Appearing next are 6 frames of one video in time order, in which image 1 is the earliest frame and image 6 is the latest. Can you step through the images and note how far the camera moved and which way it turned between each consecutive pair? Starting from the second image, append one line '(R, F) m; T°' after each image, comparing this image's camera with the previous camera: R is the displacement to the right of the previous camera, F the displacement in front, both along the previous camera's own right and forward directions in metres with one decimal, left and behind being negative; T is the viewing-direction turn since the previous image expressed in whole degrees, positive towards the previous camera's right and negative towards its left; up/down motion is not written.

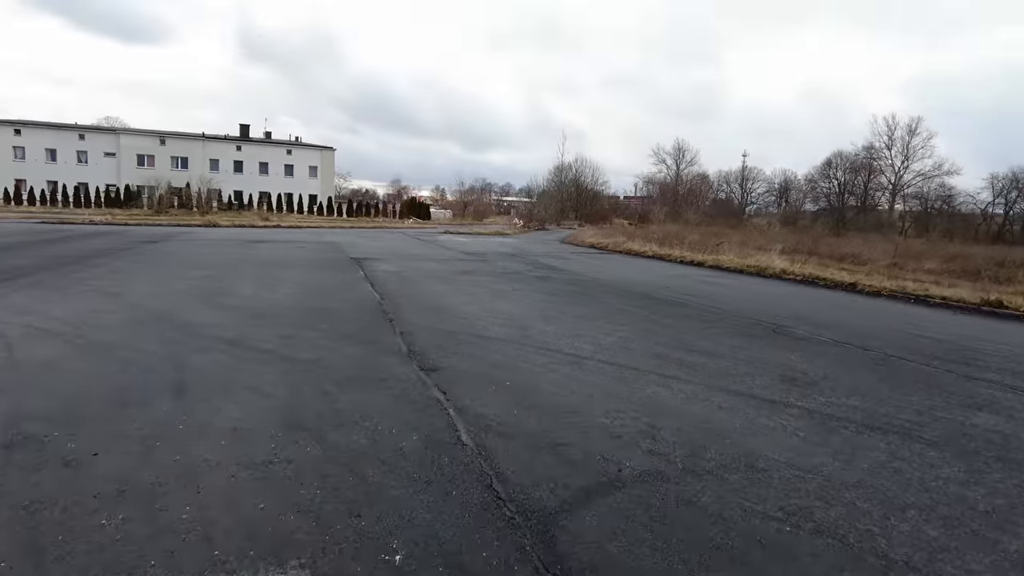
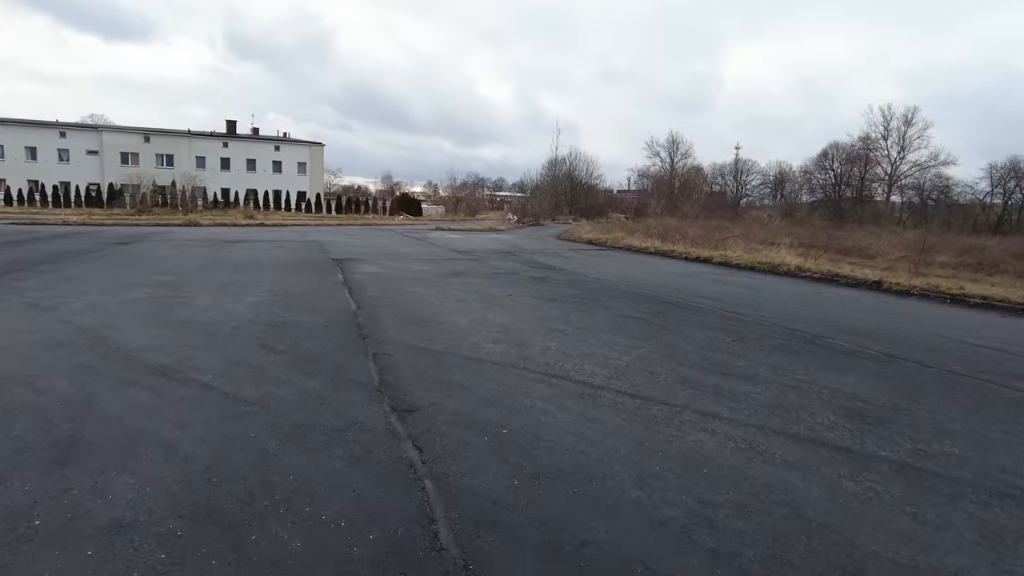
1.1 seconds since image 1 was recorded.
(0.0, +1.0) m; +1°
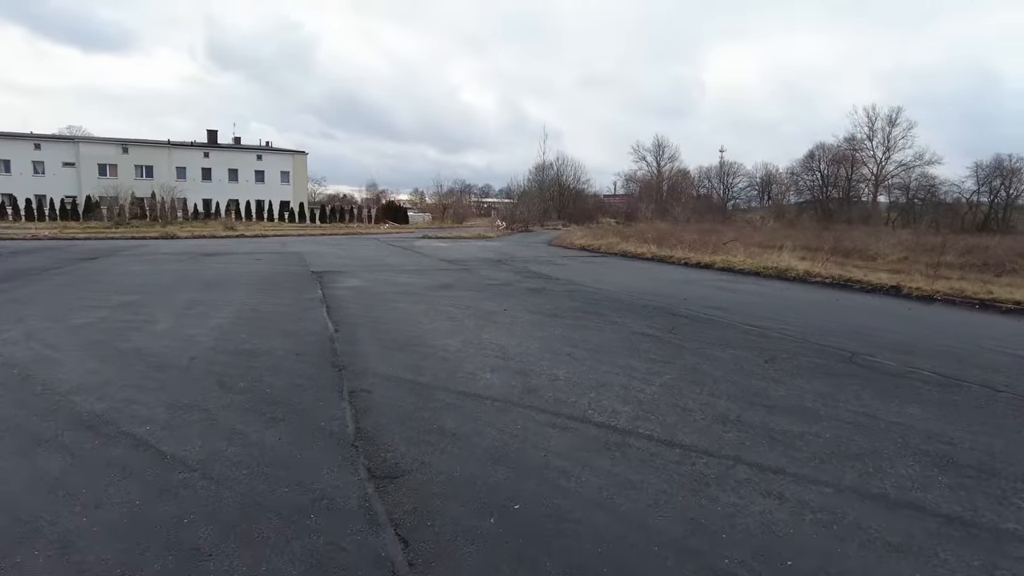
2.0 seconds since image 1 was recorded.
(-0.1, +0.8) m; +1°
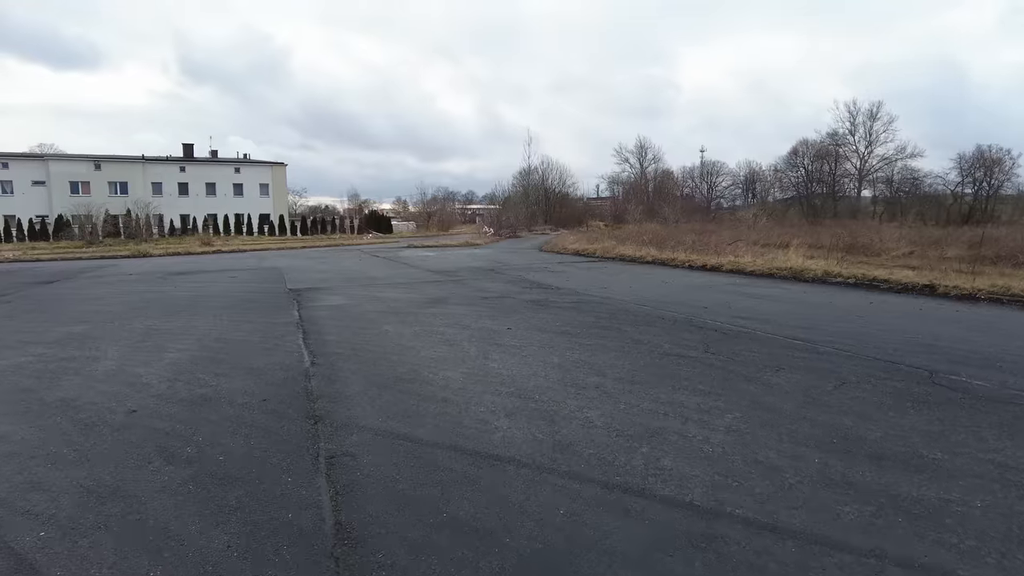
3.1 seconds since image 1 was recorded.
(-0.2, +1.0) m; +1°
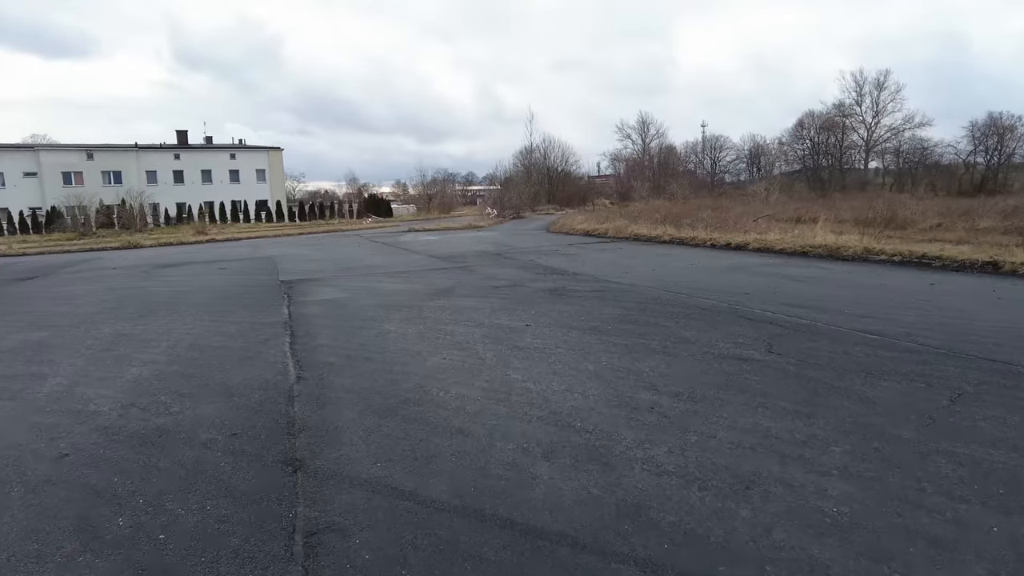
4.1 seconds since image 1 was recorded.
(-0.2, +1.0) m; 0°
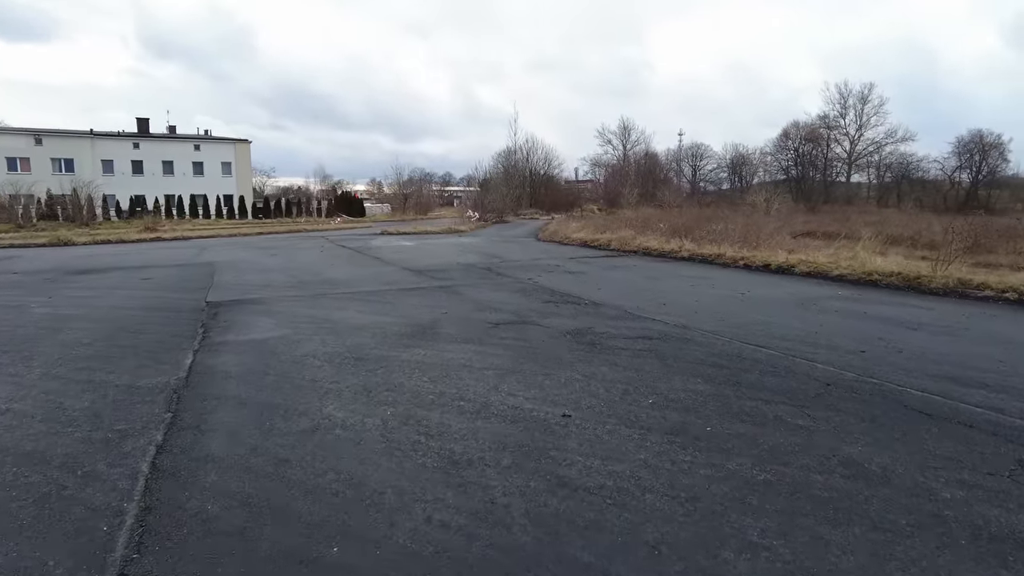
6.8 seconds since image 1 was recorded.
(-0.3, +2.4) m; +2°
